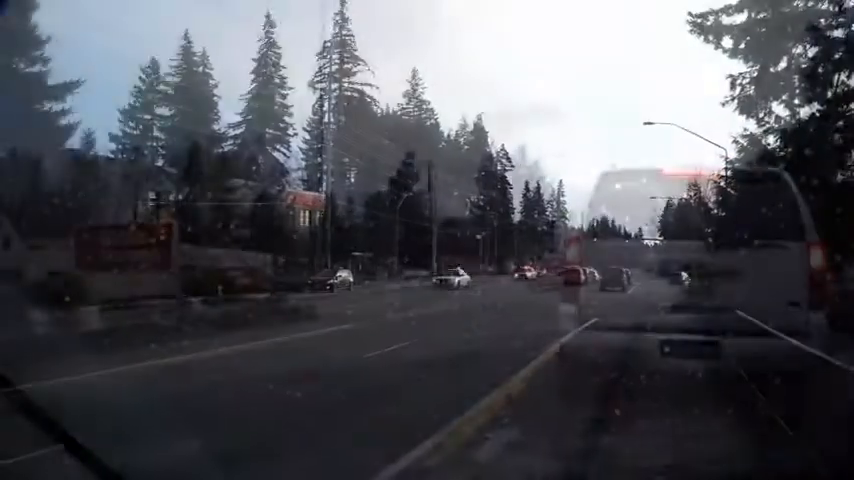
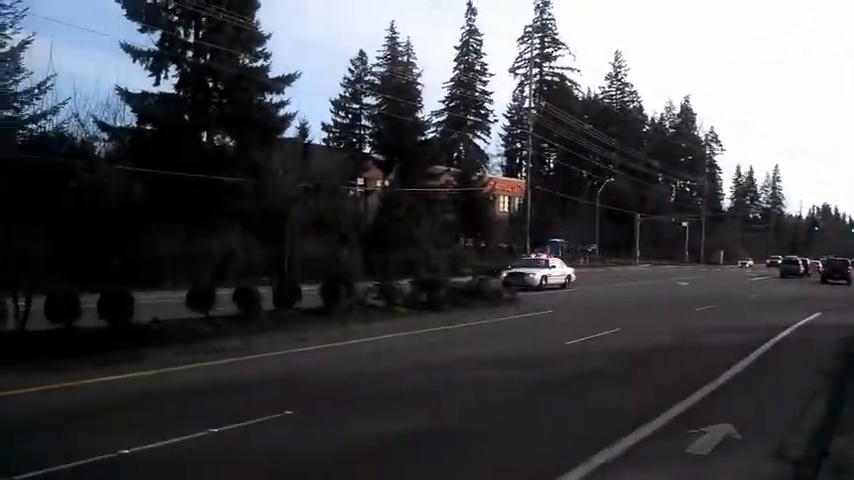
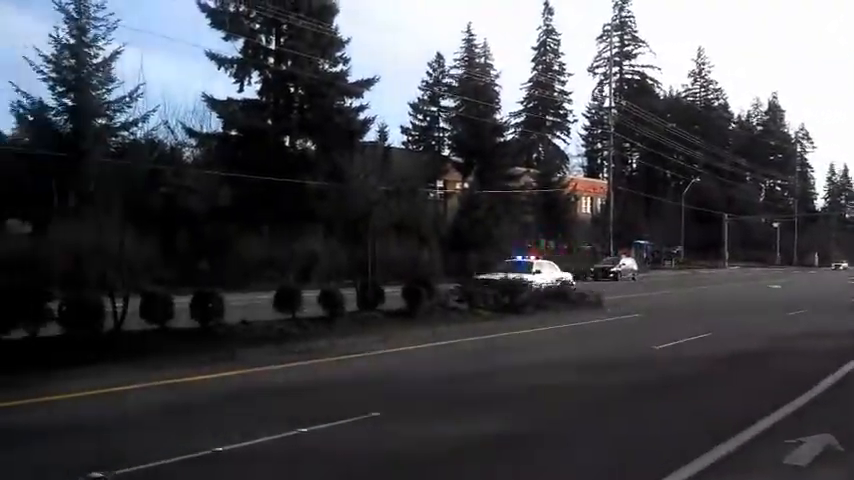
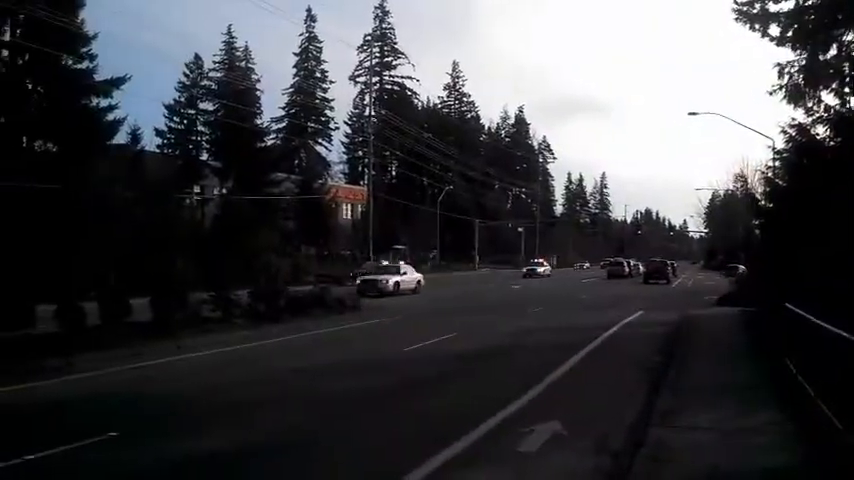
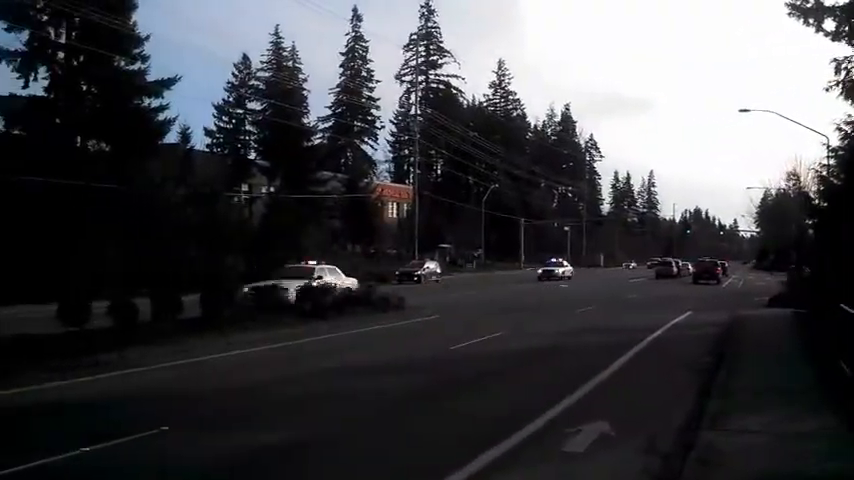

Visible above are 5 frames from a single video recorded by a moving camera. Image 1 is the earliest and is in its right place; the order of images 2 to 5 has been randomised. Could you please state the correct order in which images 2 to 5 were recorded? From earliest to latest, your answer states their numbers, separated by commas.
4, 5, 2, 3
